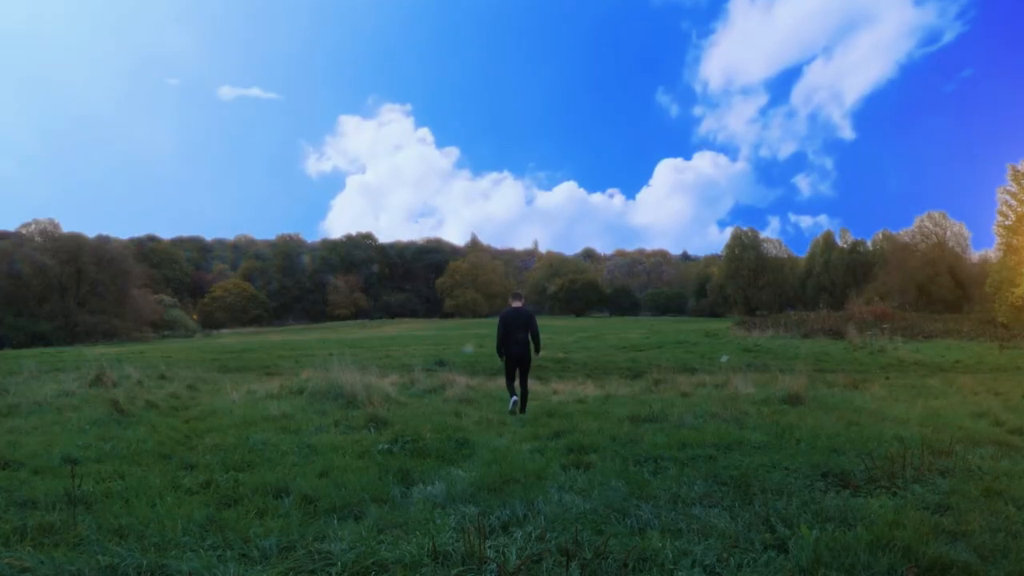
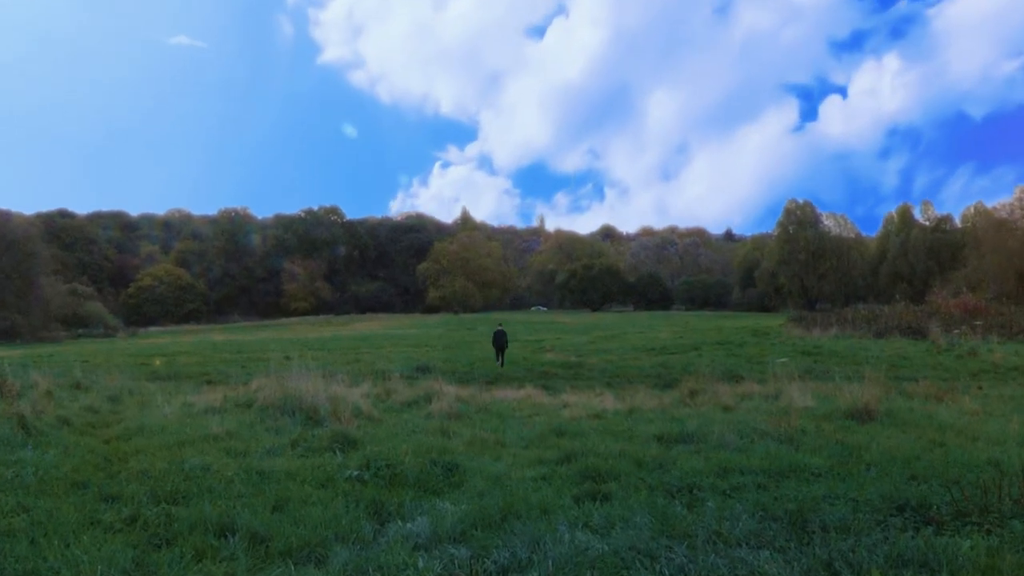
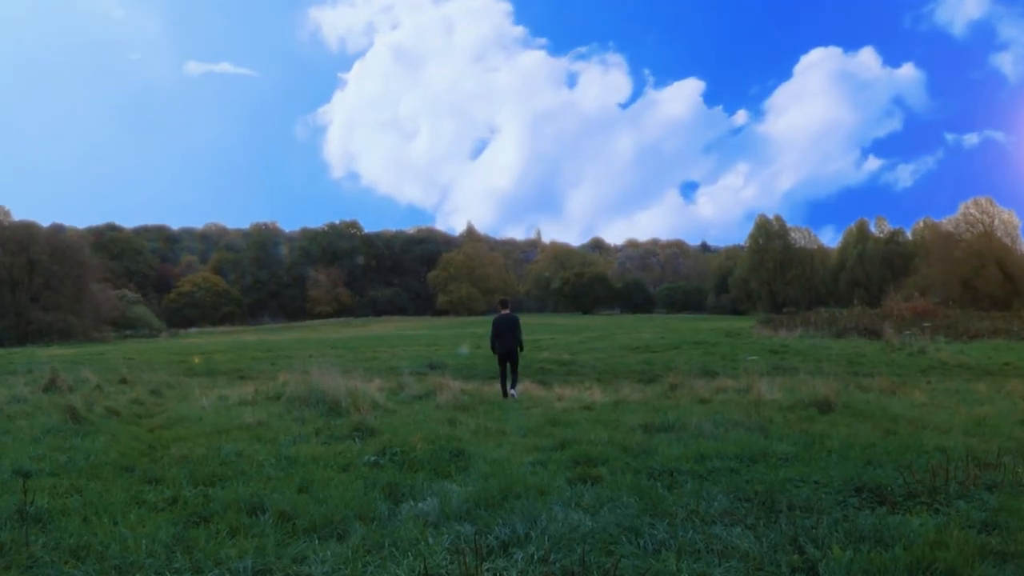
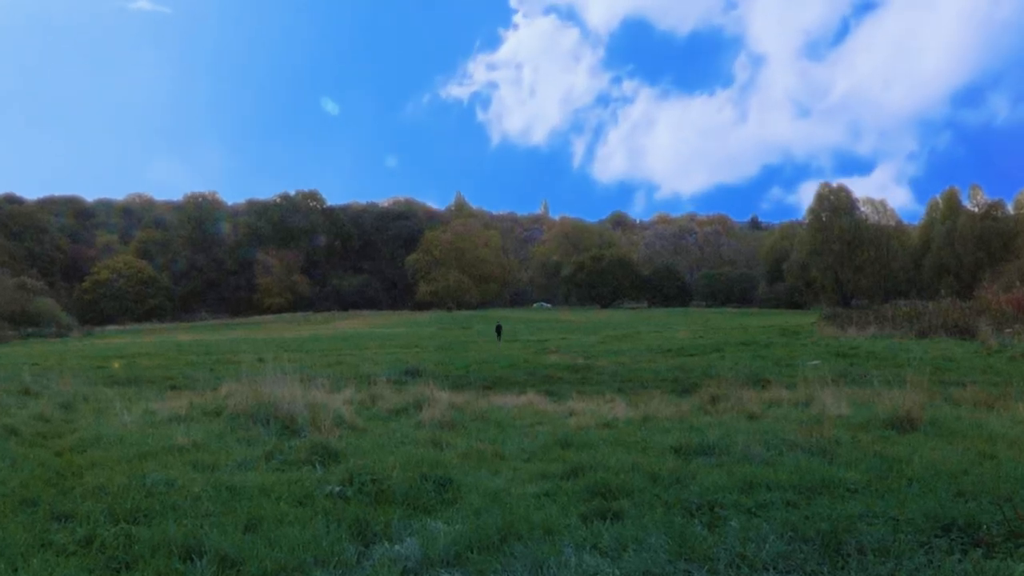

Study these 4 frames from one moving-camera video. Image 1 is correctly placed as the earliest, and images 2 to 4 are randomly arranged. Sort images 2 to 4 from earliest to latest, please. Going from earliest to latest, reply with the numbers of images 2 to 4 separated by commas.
3, 2, 4
